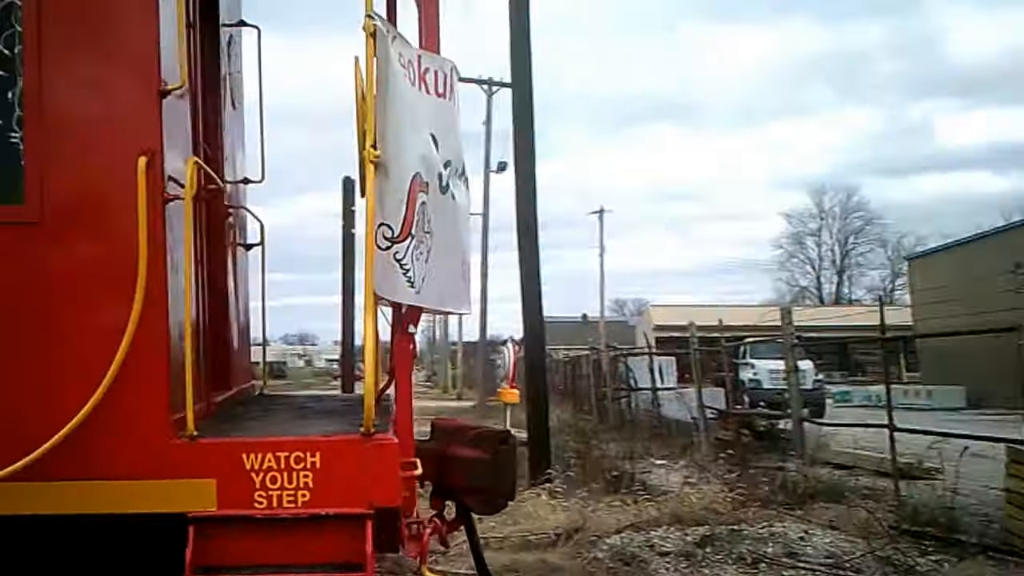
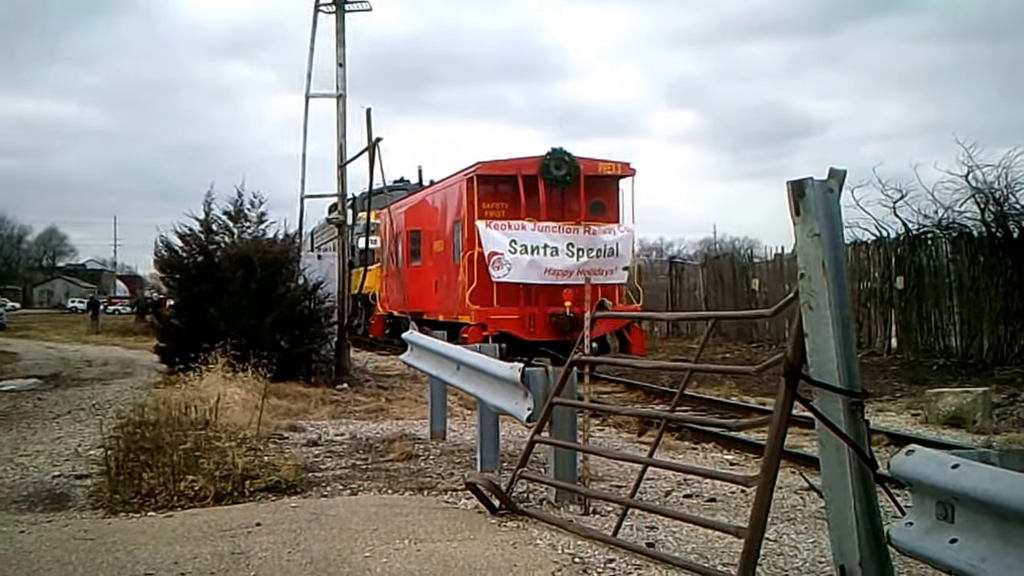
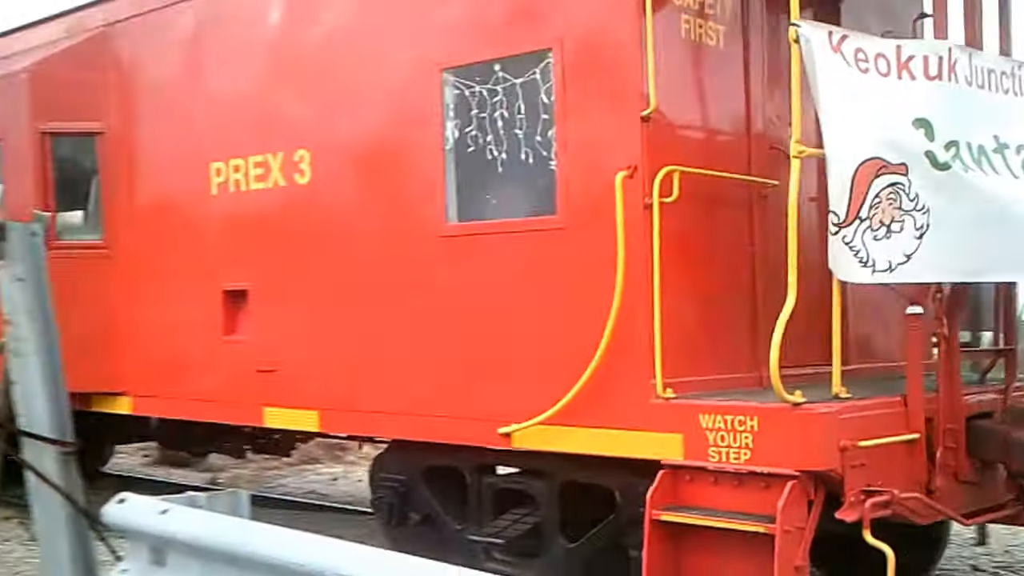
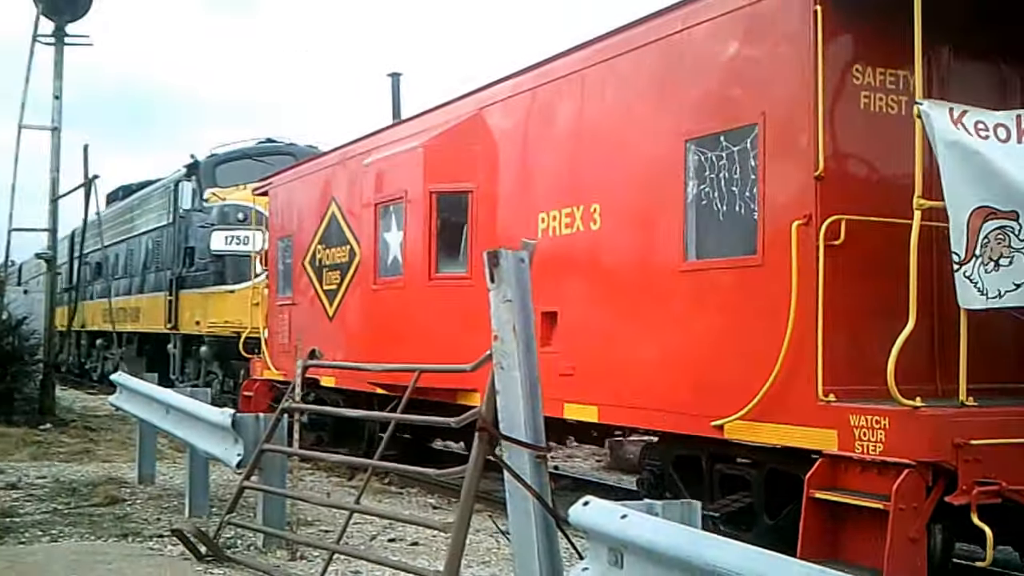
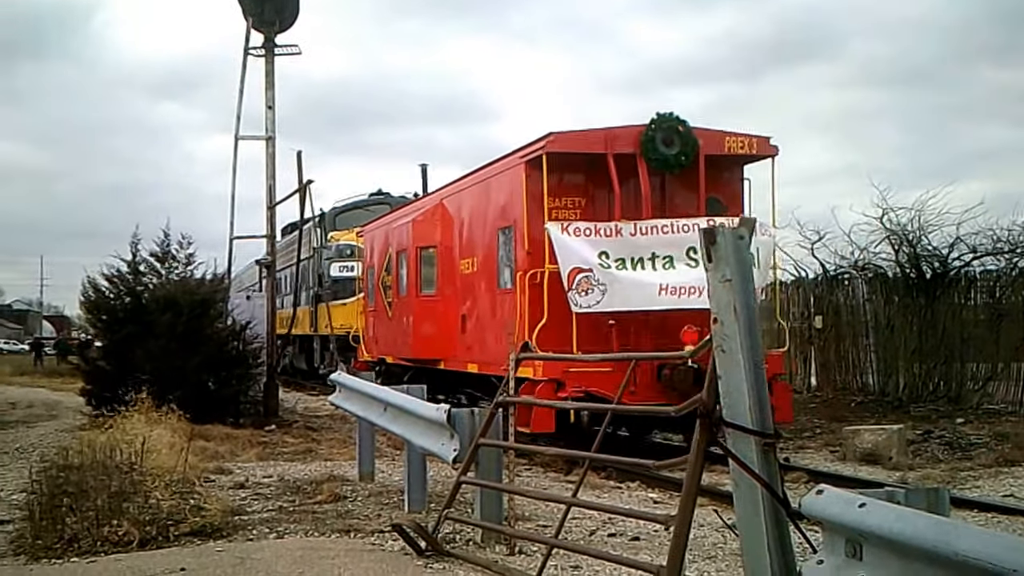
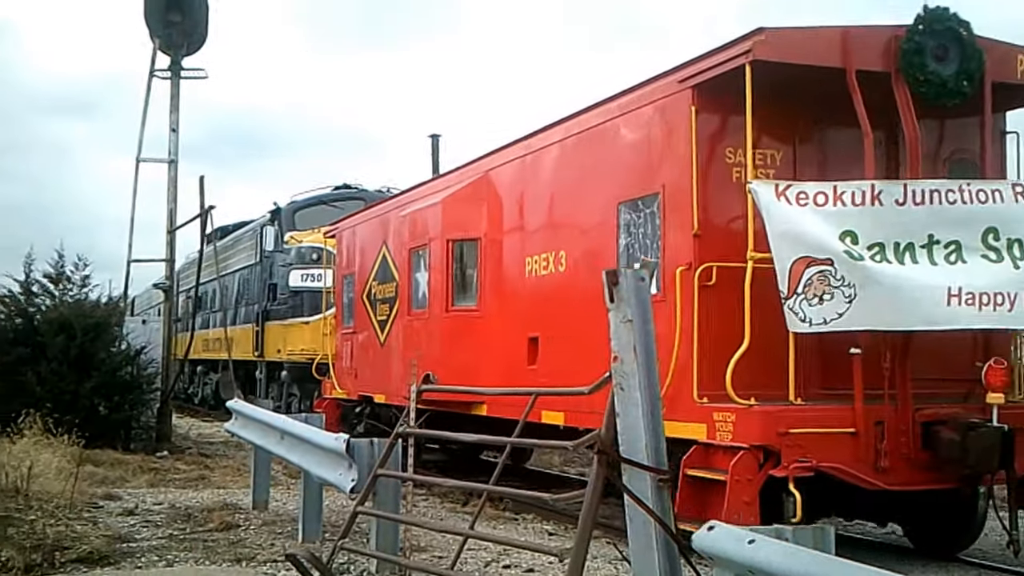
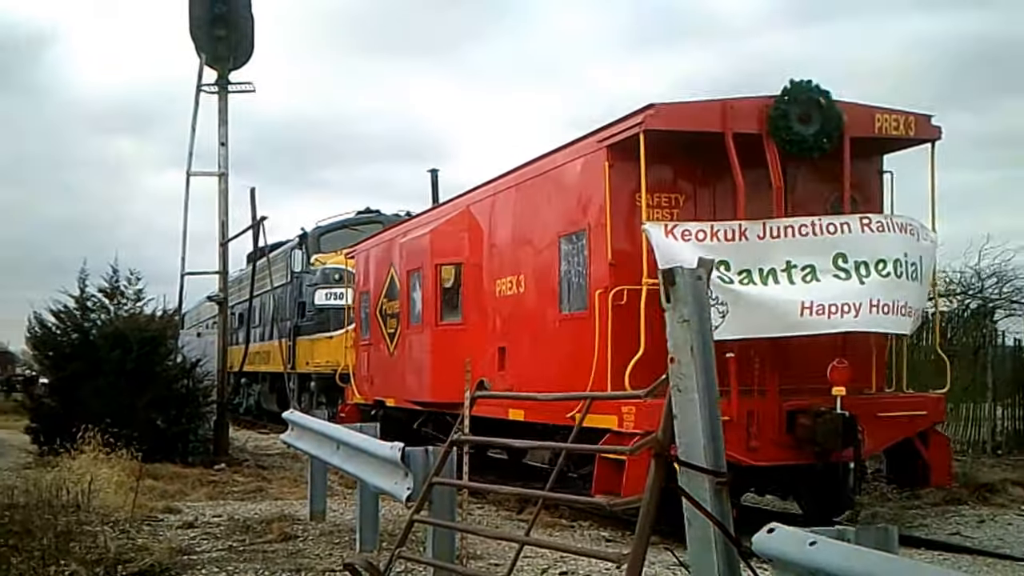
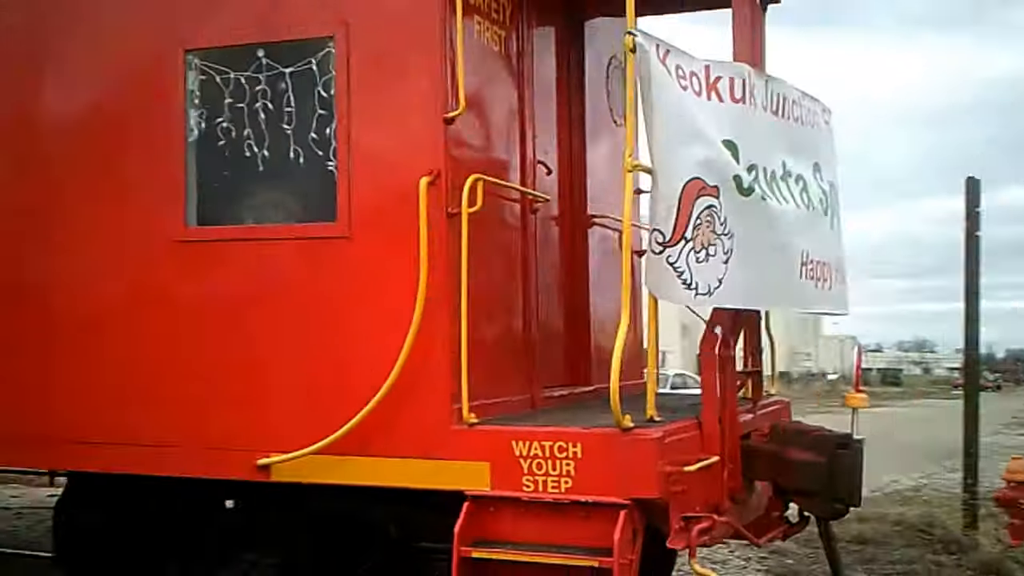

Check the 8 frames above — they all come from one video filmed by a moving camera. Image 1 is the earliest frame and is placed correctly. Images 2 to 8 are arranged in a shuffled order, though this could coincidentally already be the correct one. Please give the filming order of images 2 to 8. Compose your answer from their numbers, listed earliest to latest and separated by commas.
8, 3, 4, 6, 7, 5, 2
